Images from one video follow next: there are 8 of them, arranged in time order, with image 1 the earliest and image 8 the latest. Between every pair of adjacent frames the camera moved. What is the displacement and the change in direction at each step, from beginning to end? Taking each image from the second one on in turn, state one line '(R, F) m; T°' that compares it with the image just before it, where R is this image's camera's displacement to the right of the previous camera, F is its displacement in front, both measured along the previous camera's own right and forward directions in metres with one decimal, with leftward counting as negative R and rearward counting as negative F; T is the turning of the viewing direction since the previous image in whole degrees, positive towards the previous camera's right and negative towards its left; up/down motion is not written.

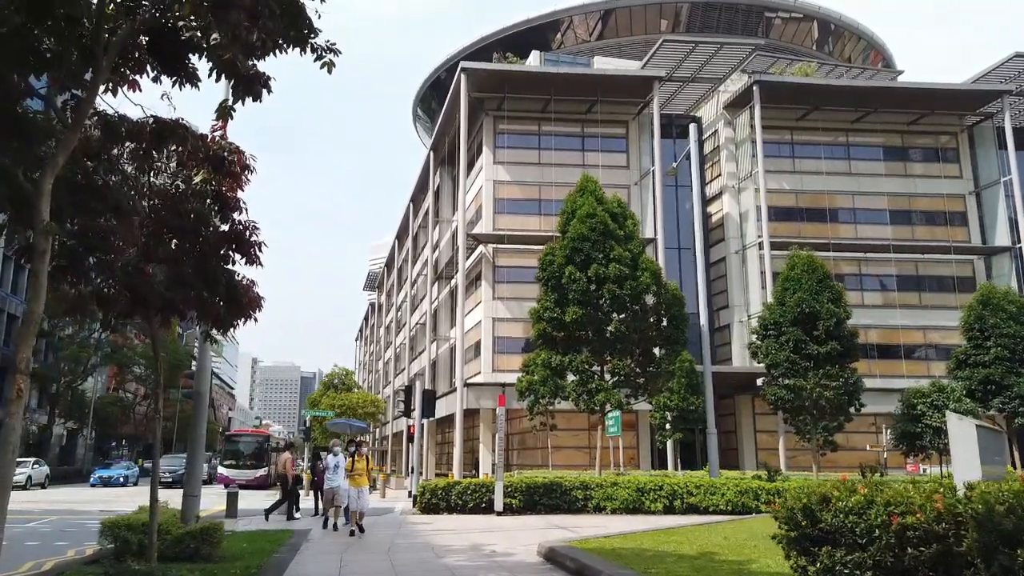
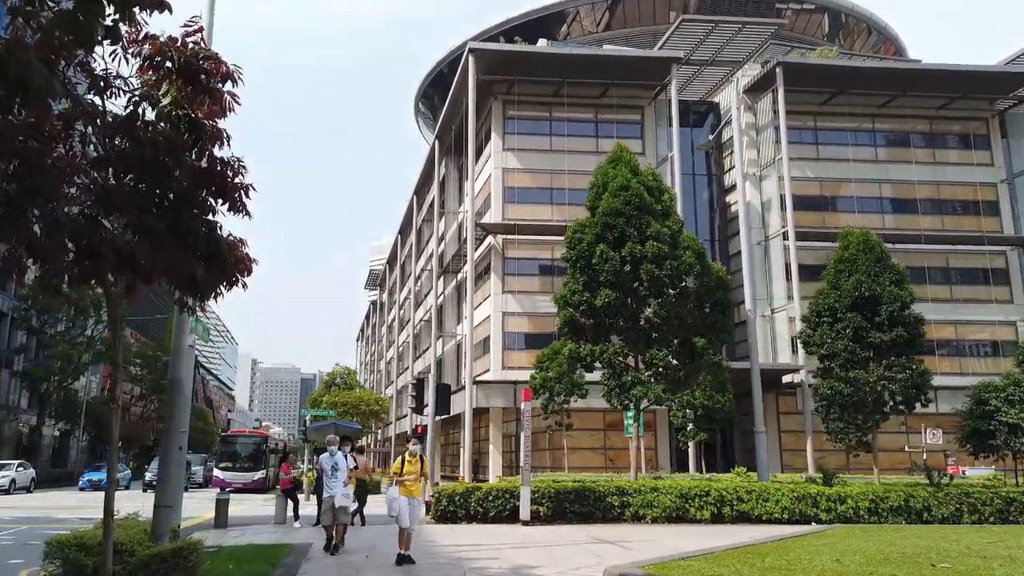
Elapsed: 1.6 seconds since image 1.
(-0.5, +1.8) m; 0°
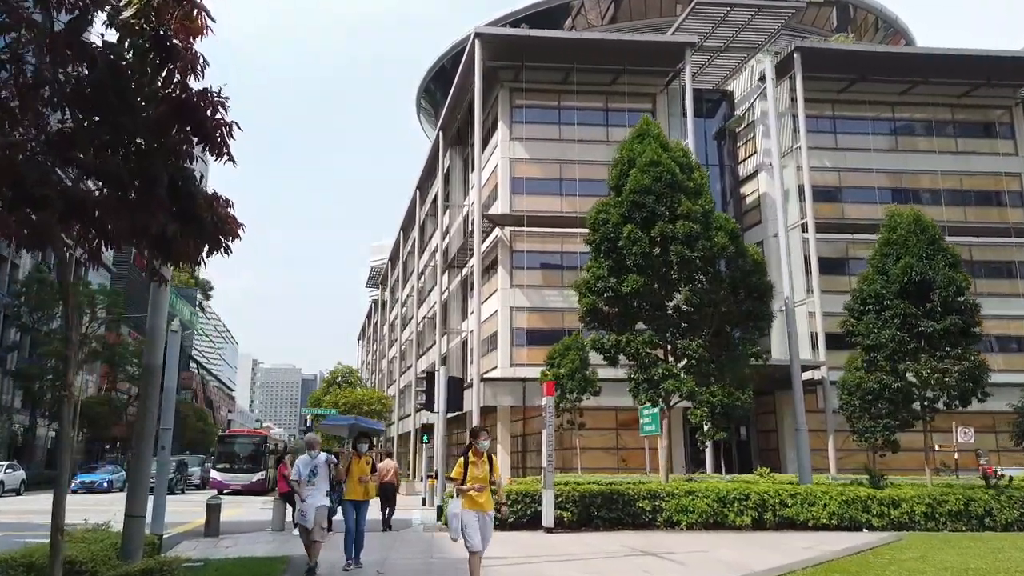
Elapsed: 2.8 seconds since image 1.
(-0.3, +1.2) m; 0°
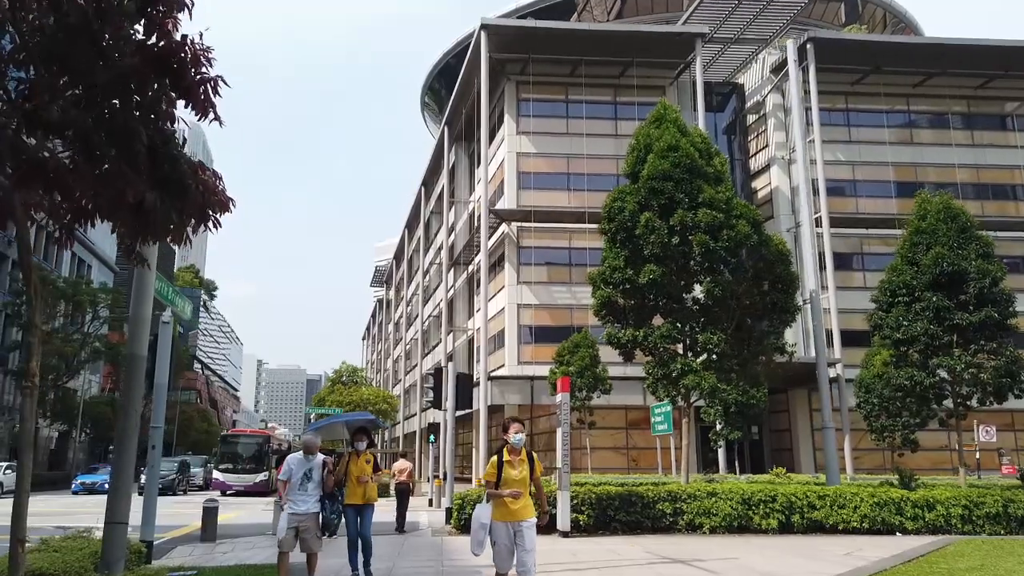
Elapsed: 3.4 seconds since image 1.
(-0.1, +0.6) m; 0°
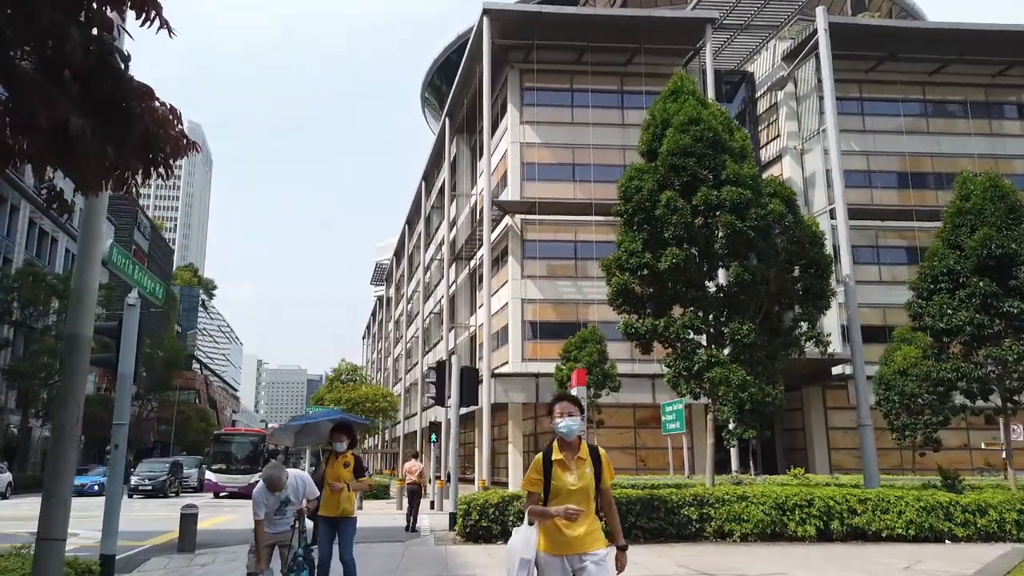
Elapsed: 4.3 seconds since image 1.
(-0.1, +1.1) m; 0°
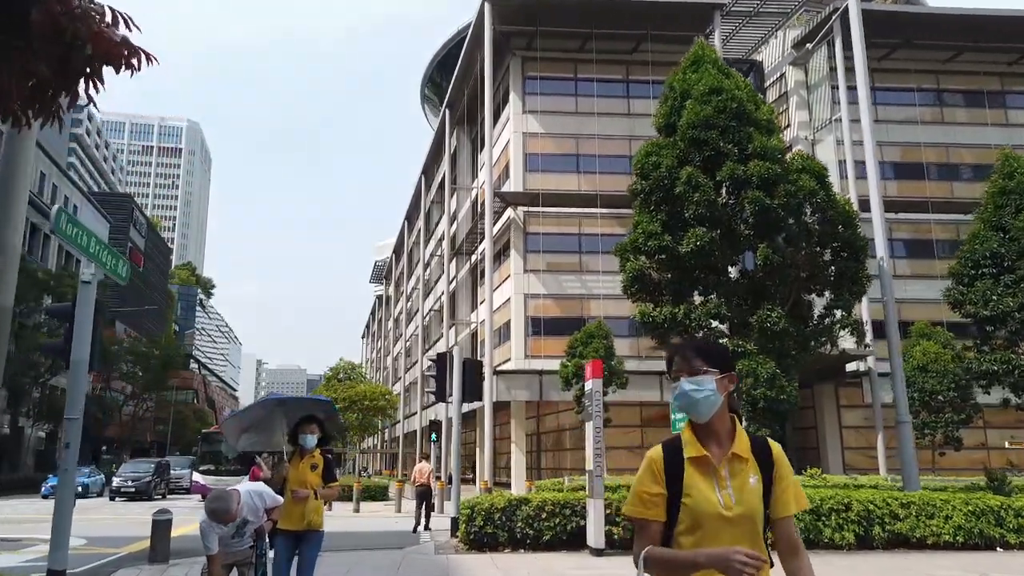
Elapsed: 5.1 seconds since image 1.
(-0.1, +1.0) m; 0°
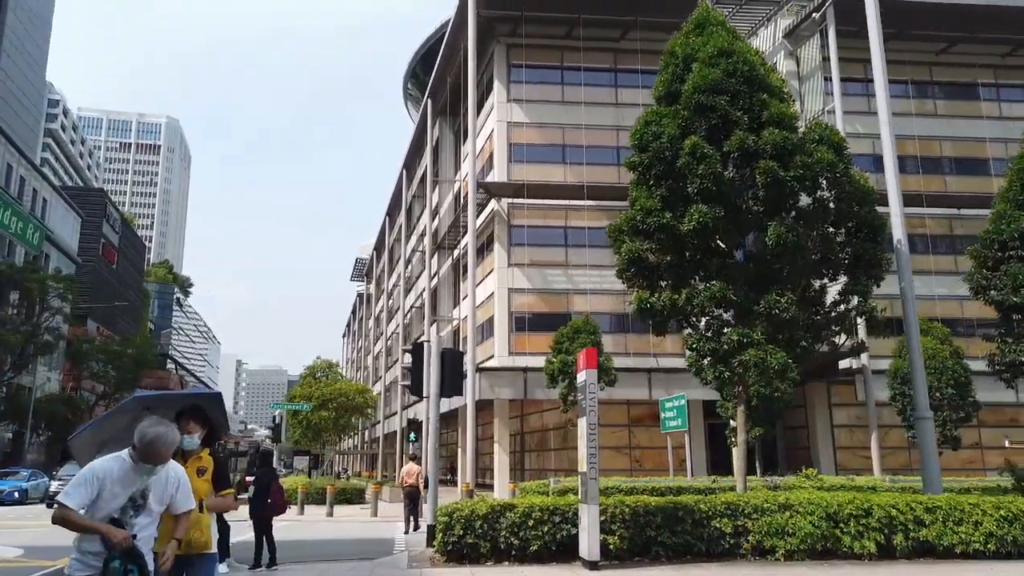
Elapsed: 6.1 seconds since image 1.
(0.0, +1.1) m; +1°
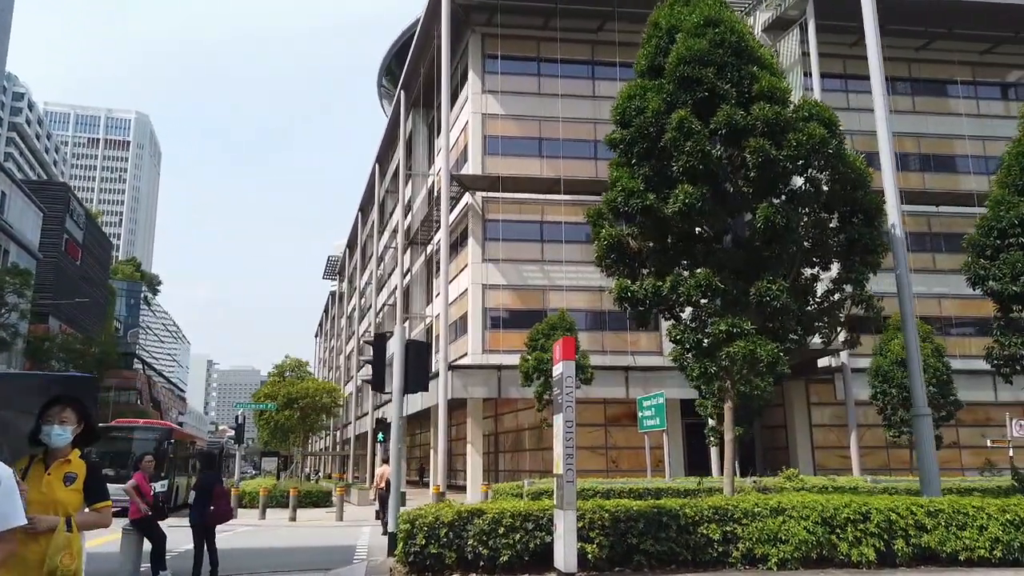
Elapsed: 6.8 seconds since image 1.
(+0.1, +0.8) m; +2°
